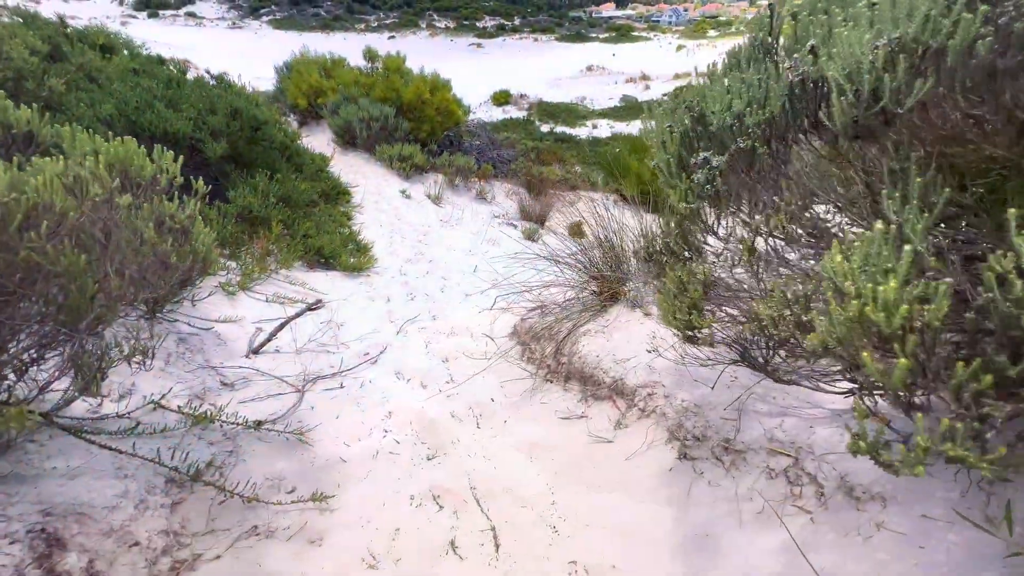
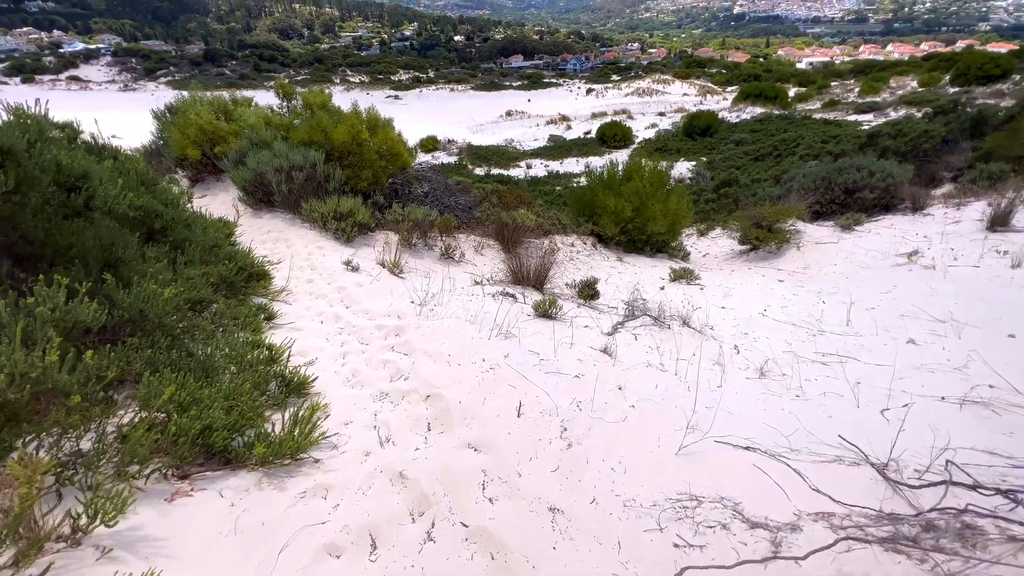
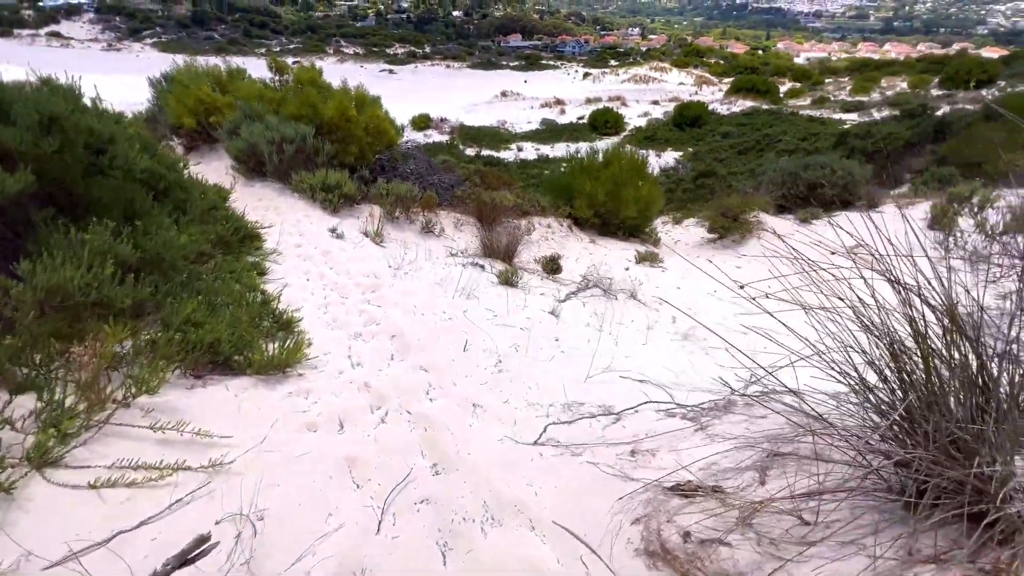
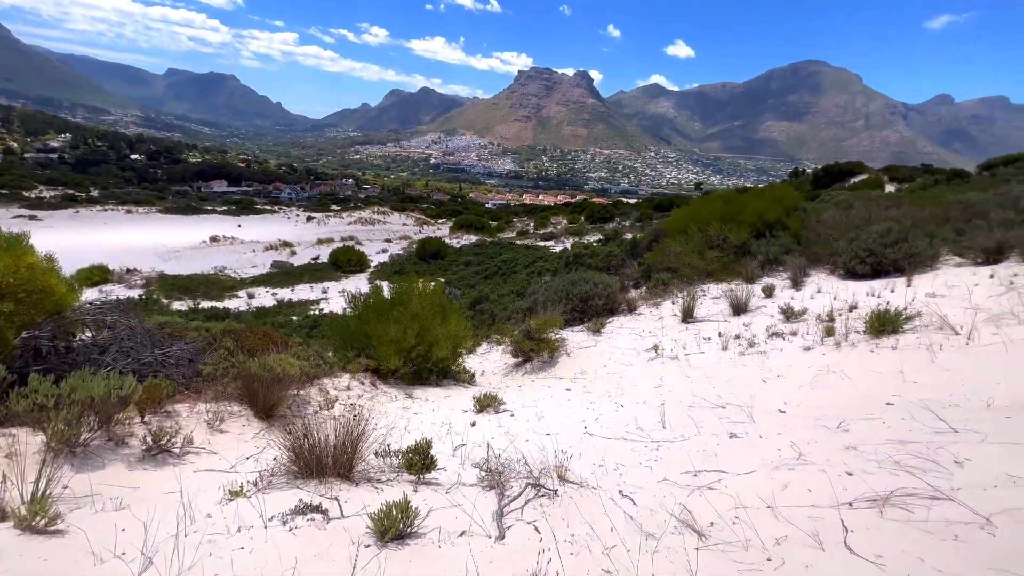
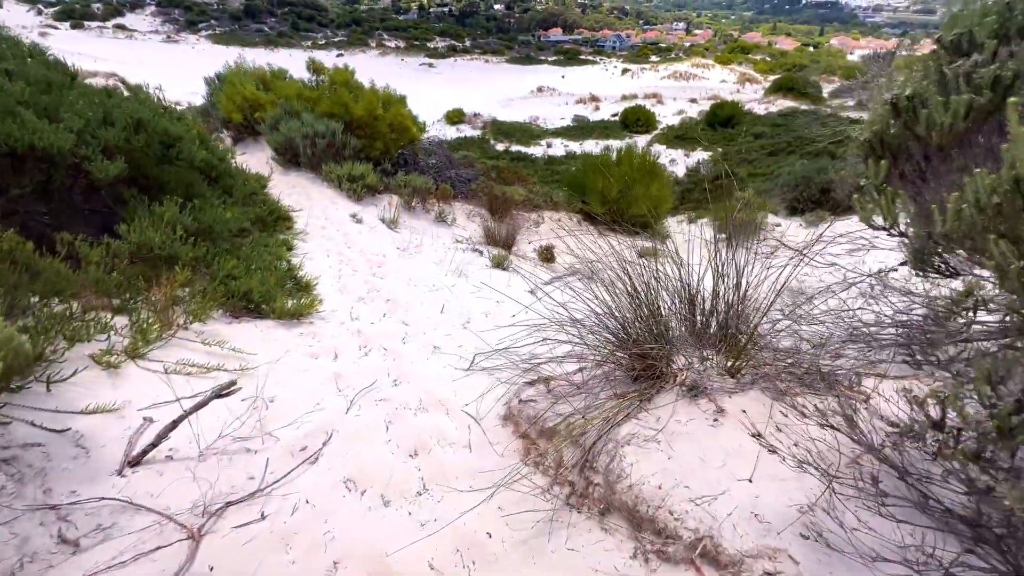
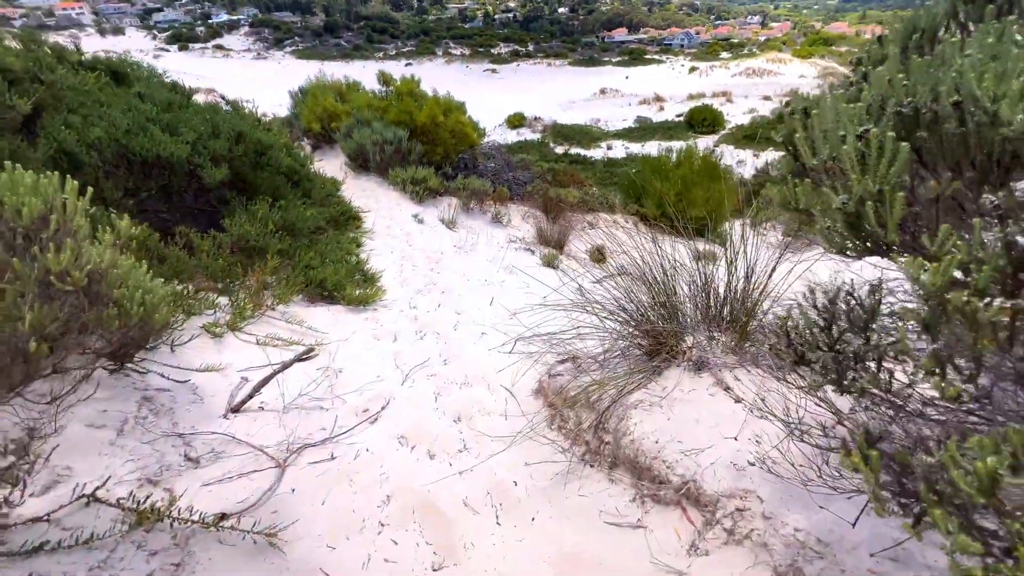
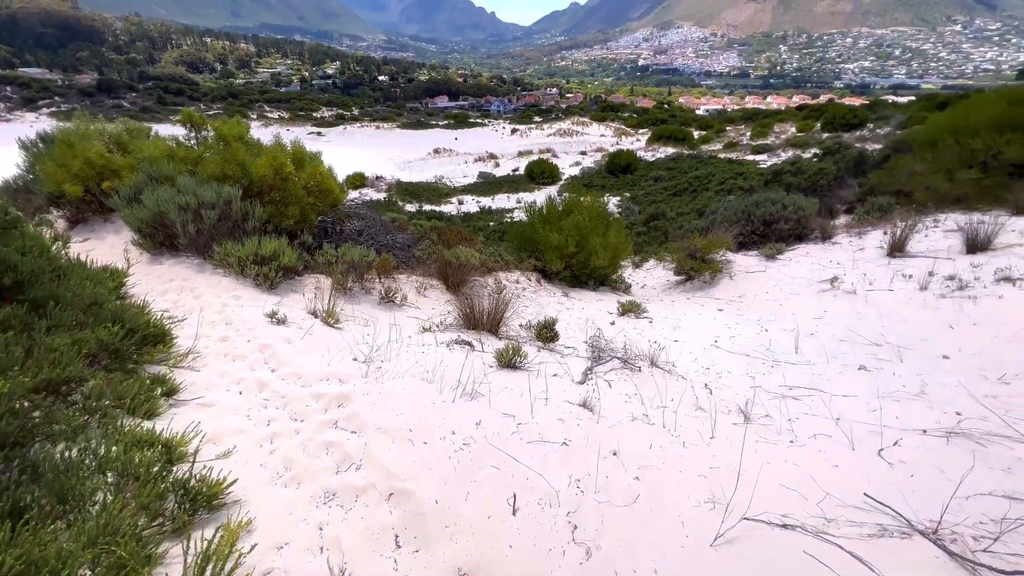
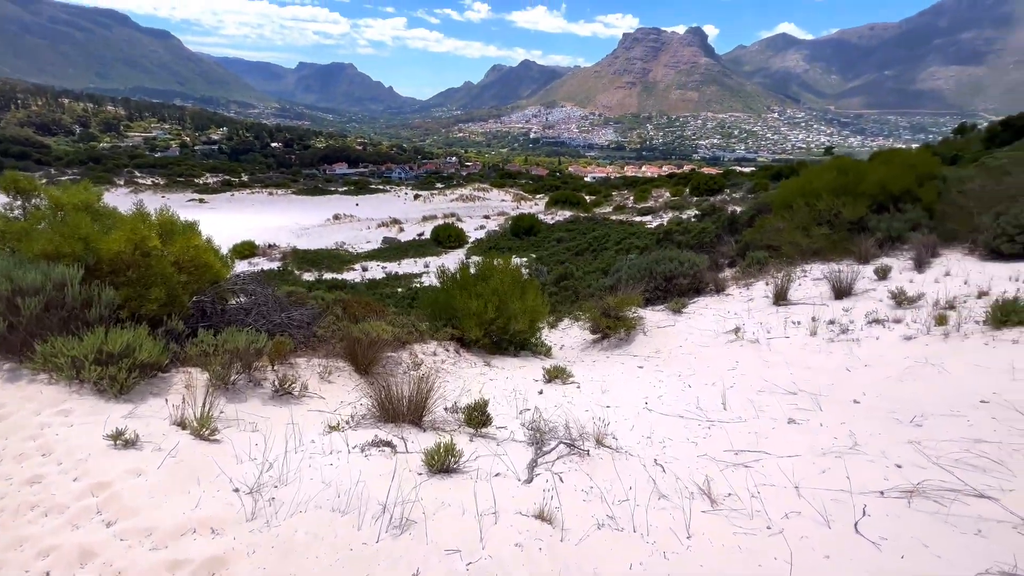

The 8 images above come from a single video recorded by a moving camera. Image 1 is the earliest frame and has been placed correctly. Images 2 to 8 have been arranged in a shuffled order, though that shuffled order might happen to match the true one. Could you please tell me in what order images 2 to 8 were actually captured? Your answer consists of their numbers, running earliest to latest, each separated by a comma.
6, 5, 3, 2, 7, 8, 4
